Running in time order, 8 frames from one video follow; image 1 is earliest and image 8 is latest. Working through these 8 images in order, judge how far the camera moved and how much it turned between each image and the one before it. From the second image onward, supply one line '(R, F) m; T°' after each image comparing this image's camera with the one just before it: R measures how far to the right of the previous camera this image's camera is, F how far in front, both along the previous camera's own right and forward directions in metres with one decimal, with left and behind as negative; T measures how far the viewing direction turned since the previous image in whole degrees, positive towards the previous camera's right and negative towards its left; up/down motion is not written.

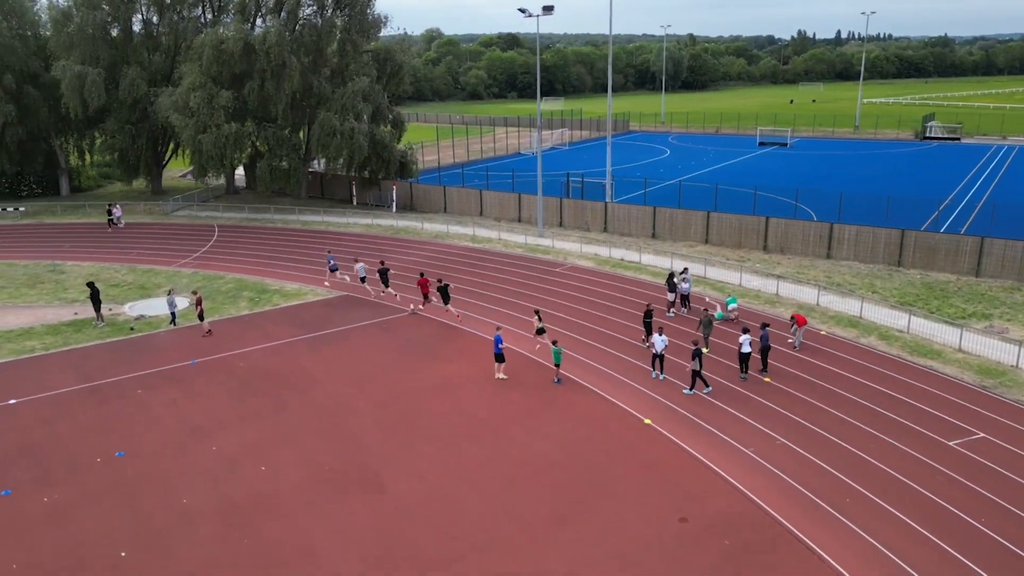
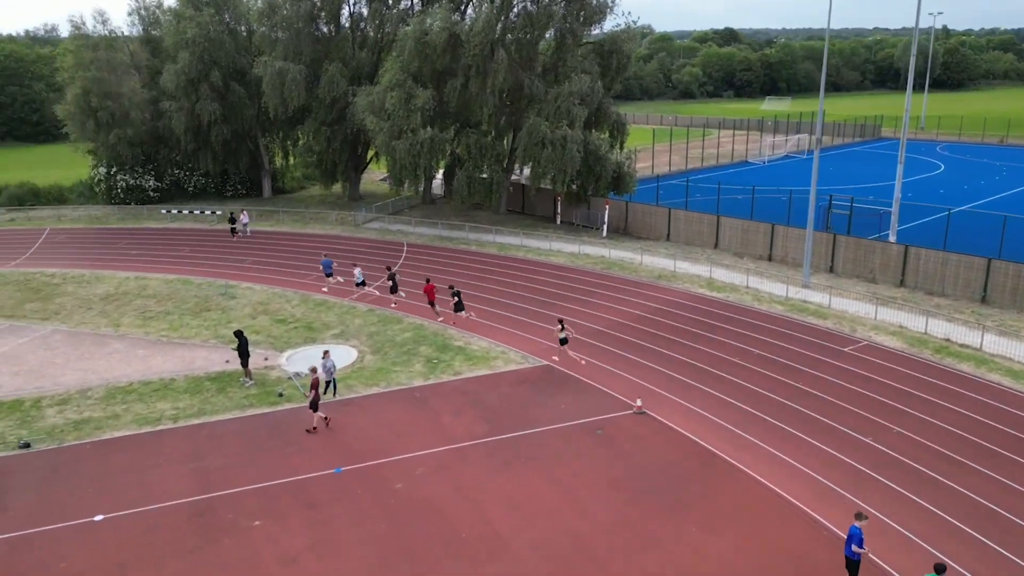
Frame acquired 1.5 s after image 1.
(-2.2, +7.1) m; -15°
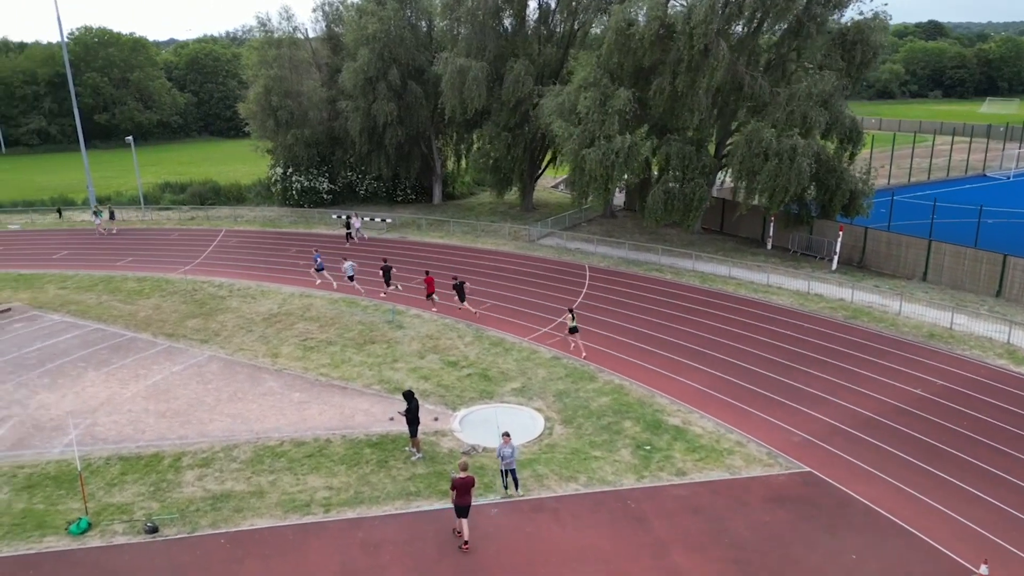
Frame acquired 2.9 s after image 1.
(-2.1, +4.4) m; -12°
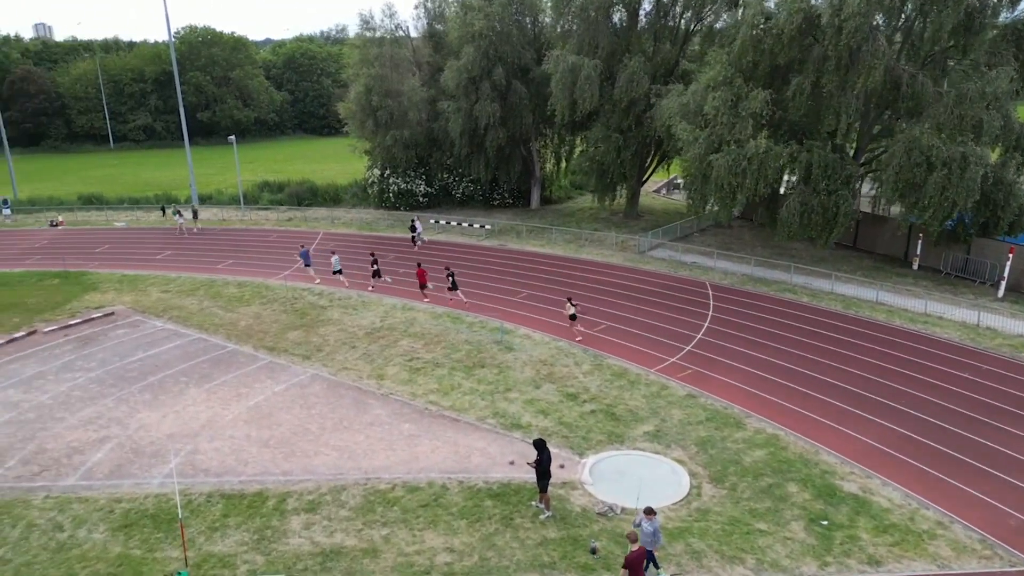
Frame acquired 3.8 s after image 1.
(-1.4, +2.0) m; -6°
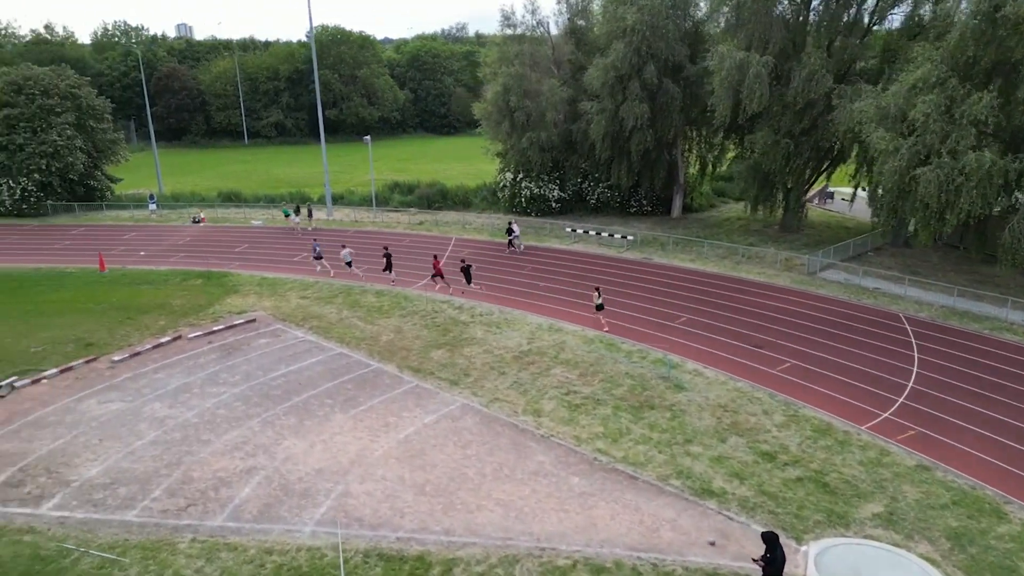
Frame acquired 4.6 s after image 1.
(-1.9, +2.1) m; -8°
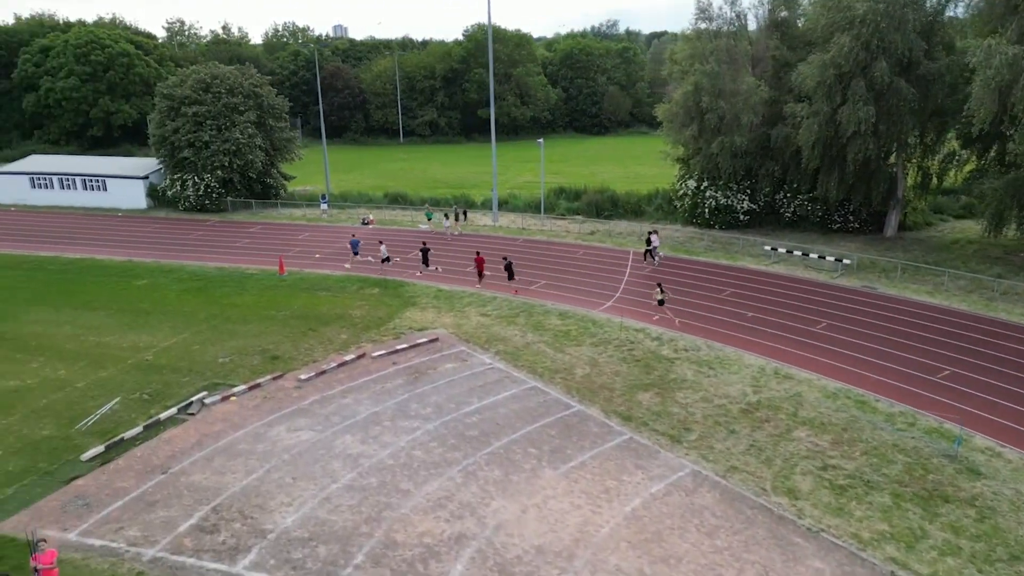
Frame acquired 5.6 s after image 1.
(-2.5, +2.4) m; -10°
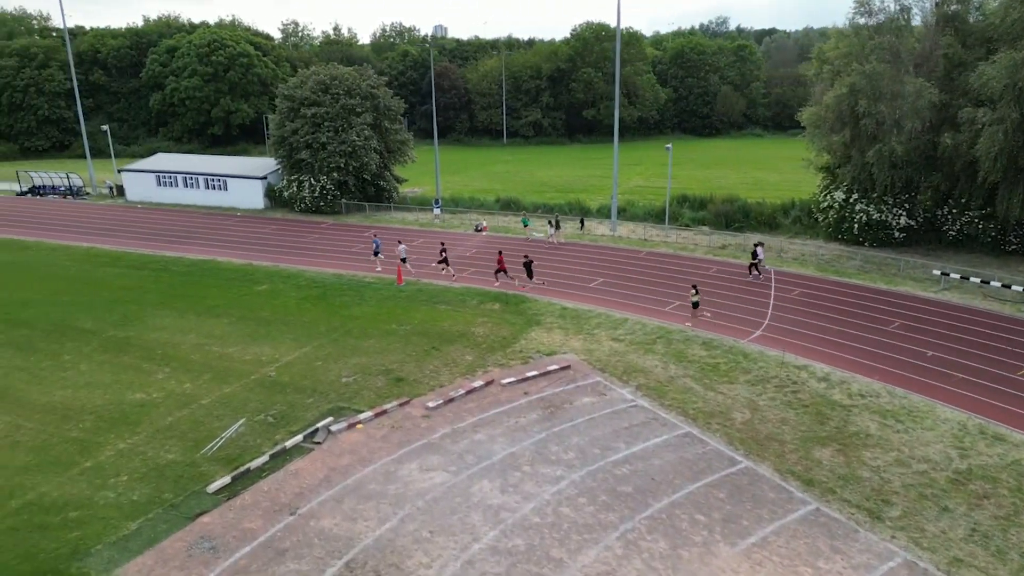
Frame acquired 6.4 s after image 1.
(-1.5, +1.8) m; -7°
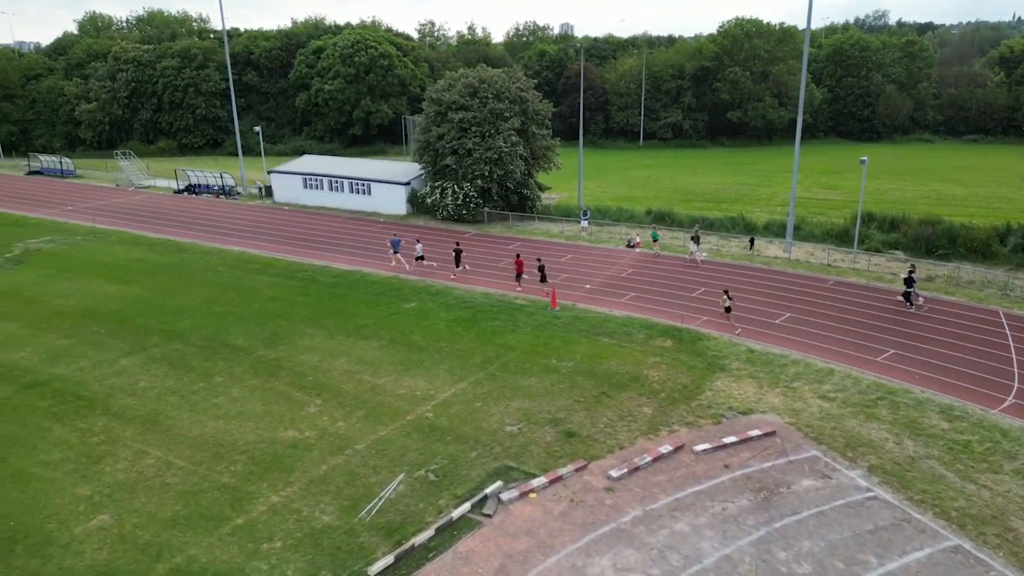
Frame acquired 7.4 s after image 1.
(-1.9, +2.6) m; -9°
